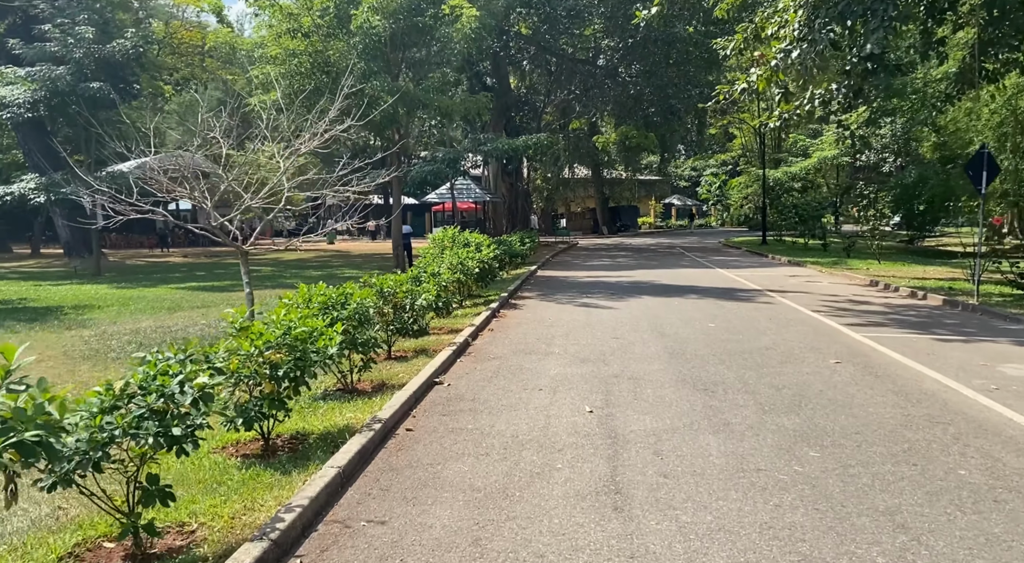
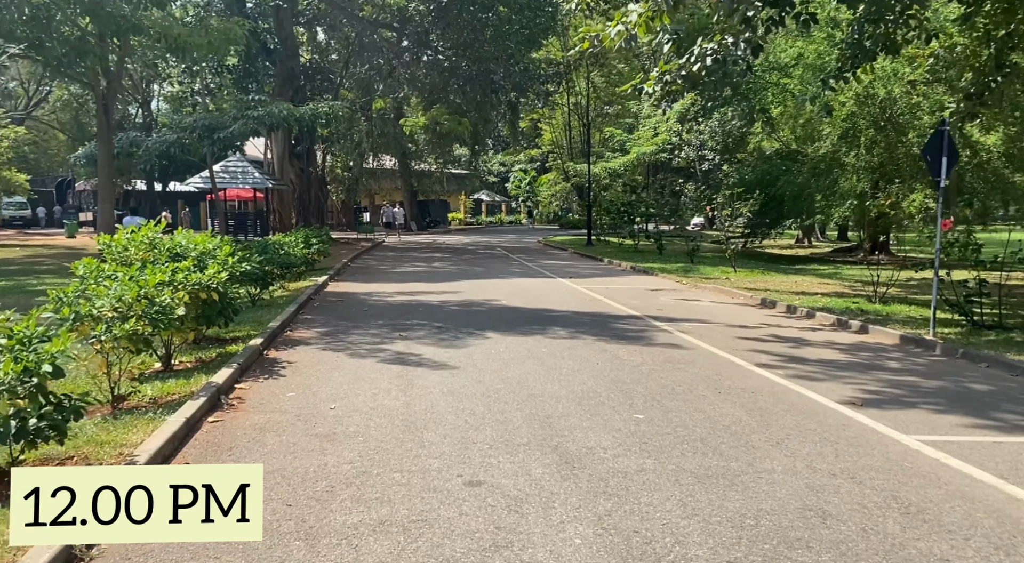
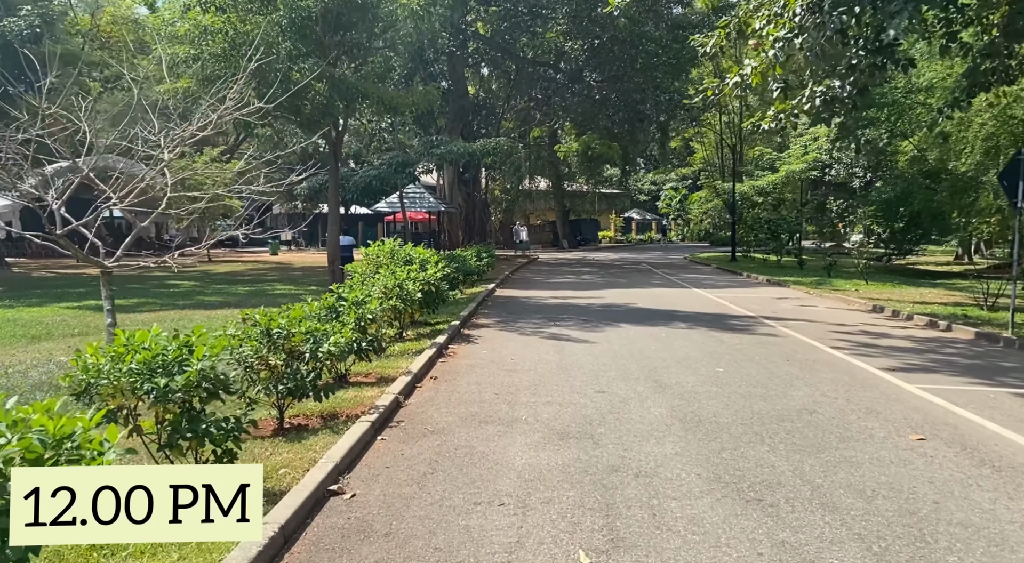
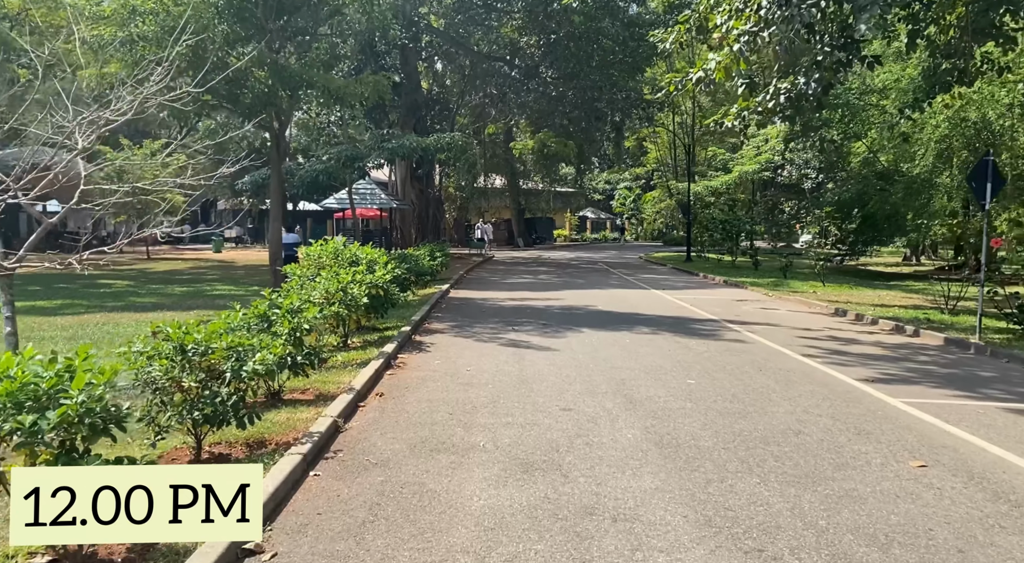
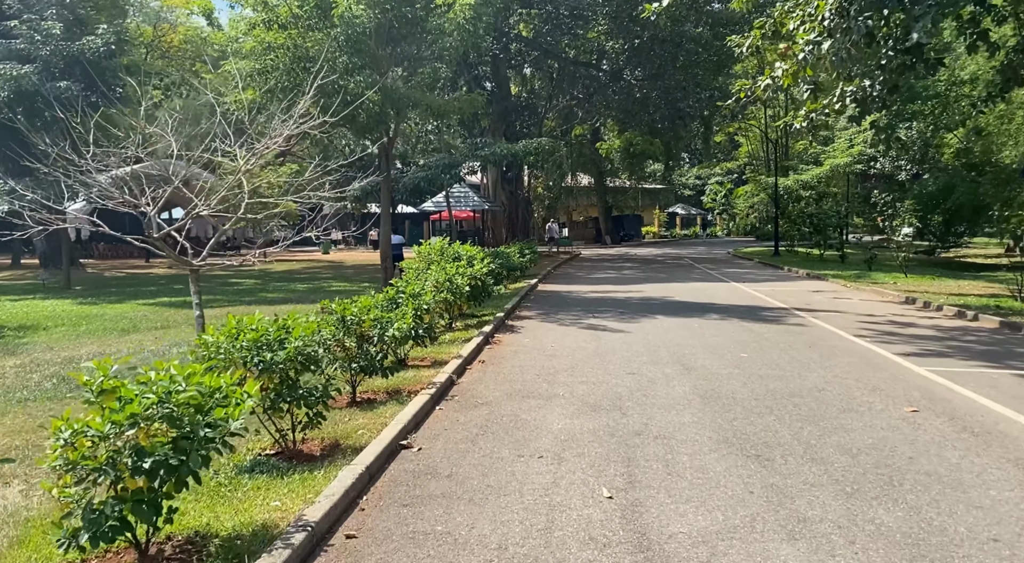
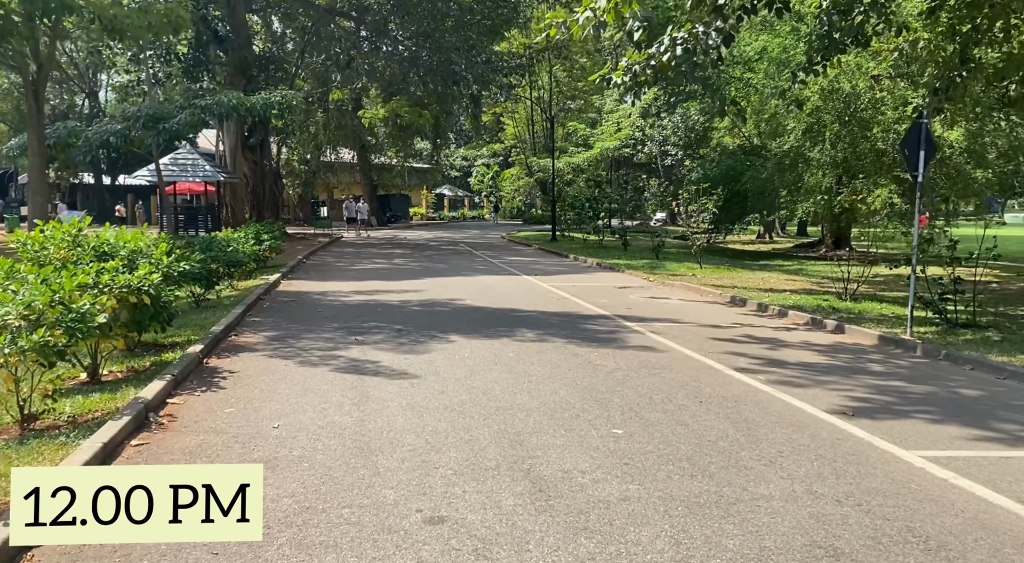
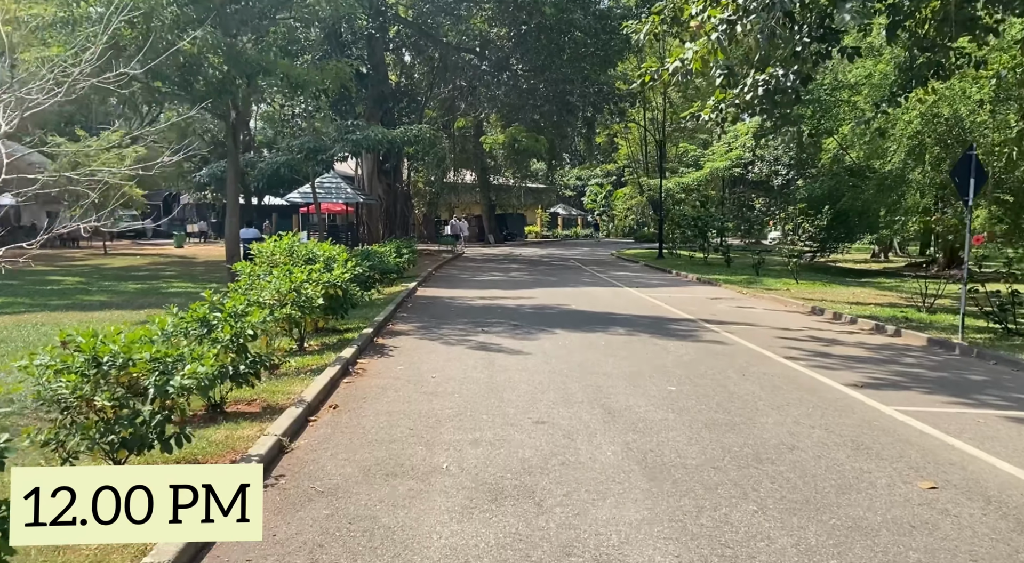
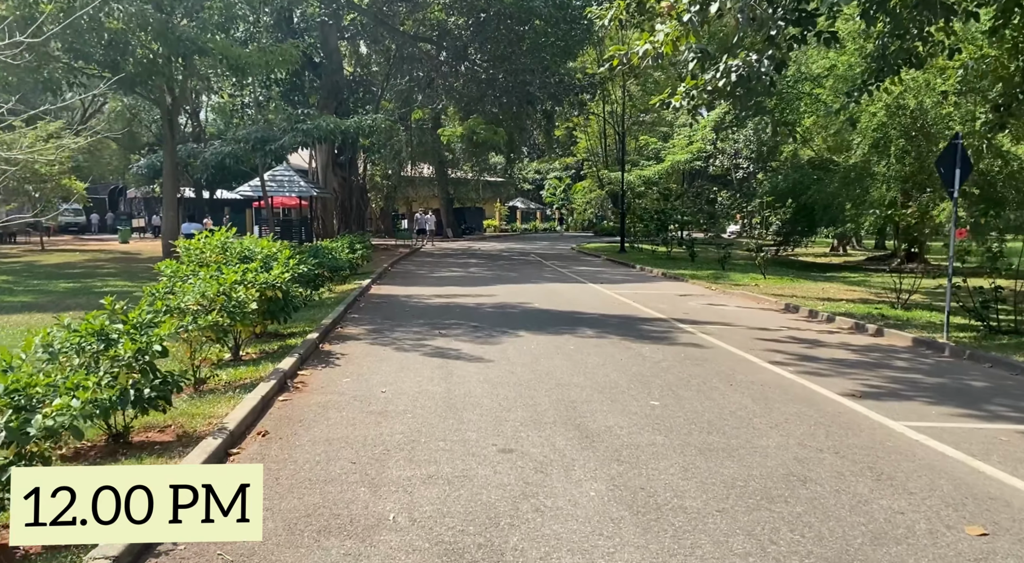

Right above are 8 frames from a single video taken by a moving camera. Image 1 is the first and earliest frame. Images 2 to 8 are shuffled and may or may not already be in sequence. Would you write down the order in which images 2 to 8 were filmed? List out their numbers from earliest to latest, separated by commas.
5, 3, 4, 7, 8, 2, 6
